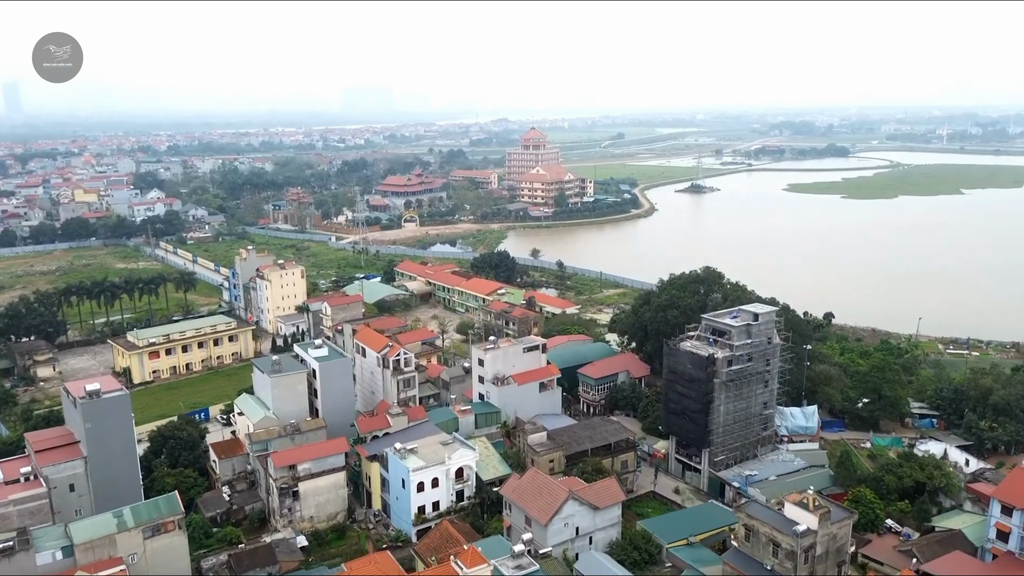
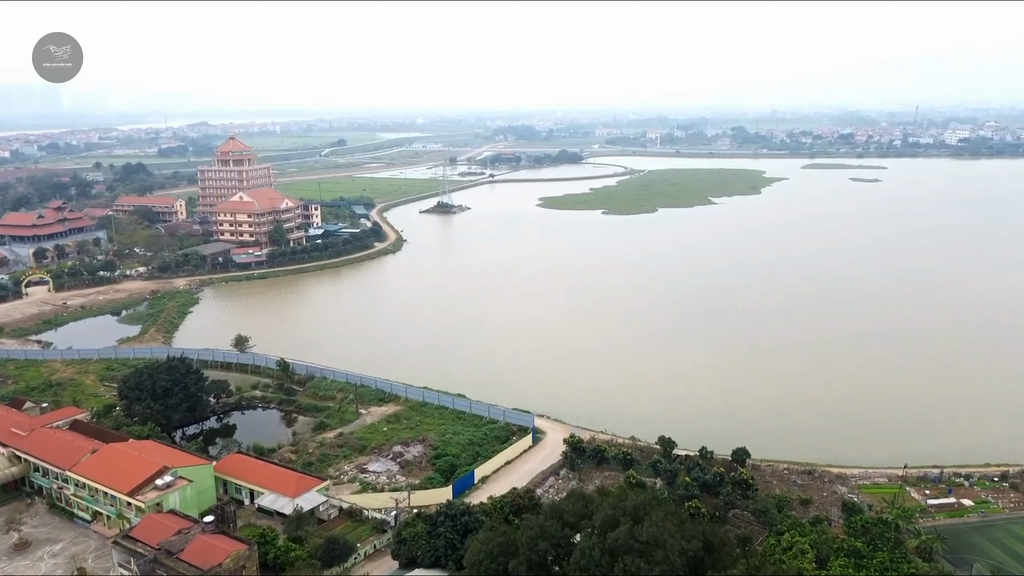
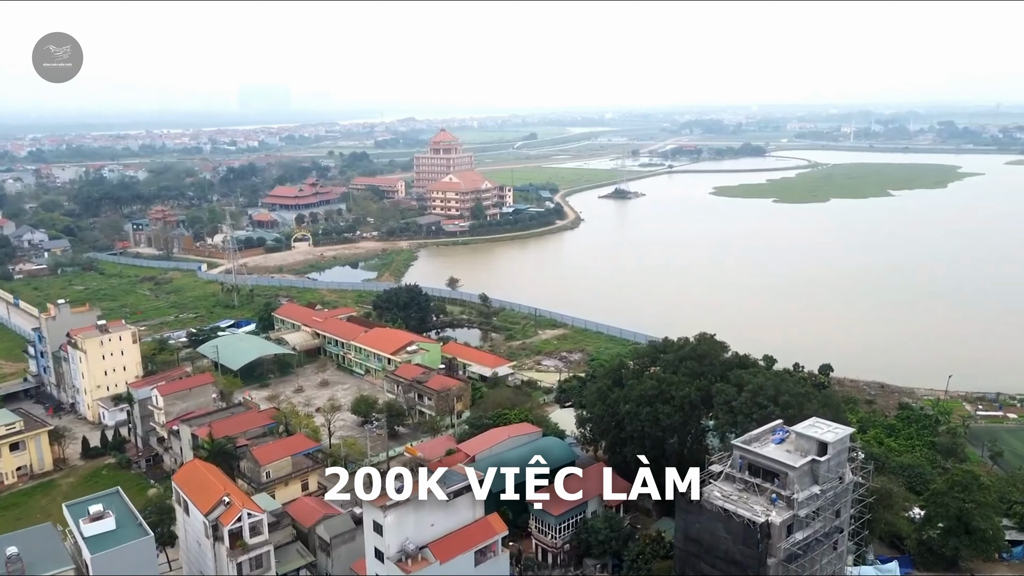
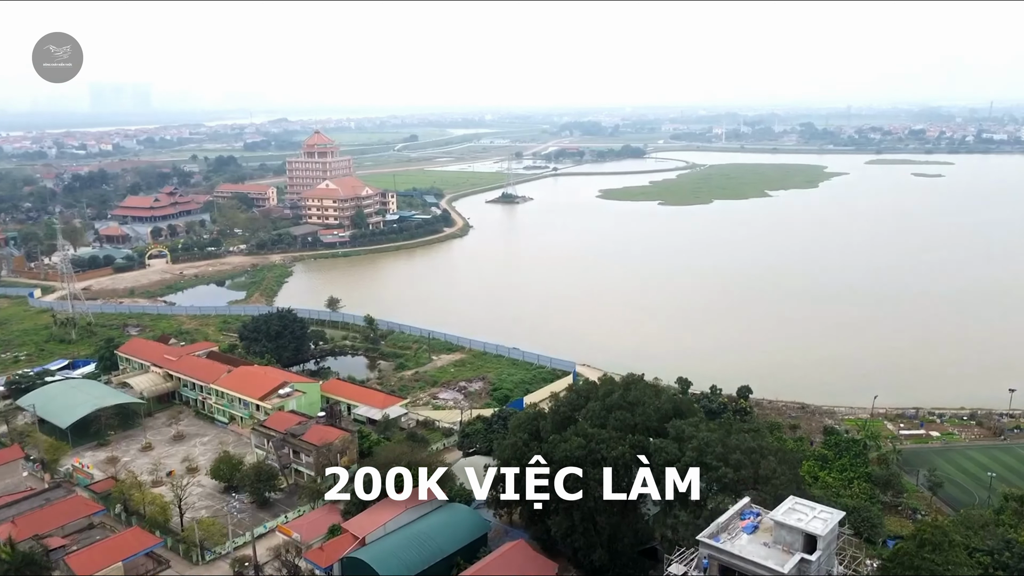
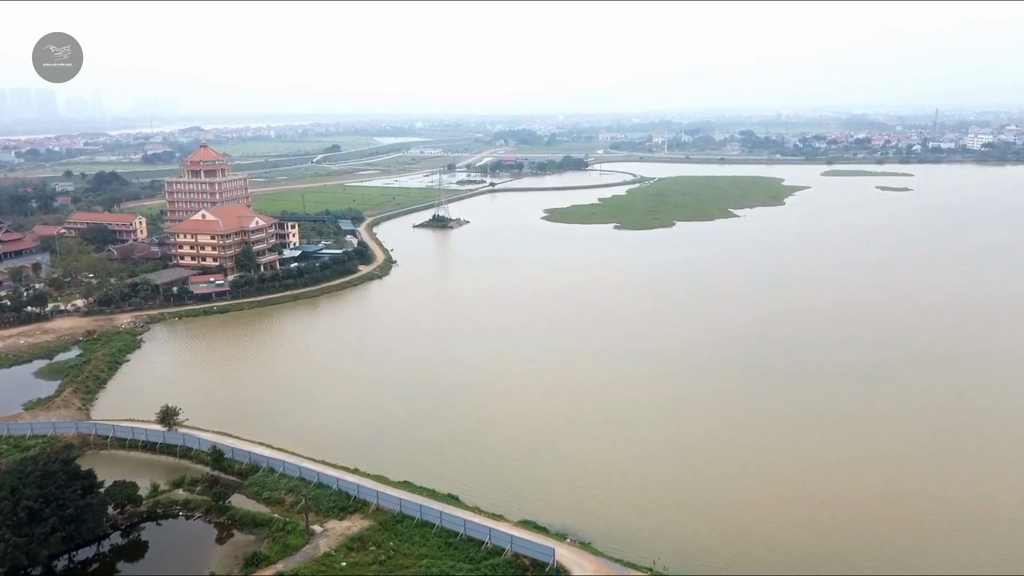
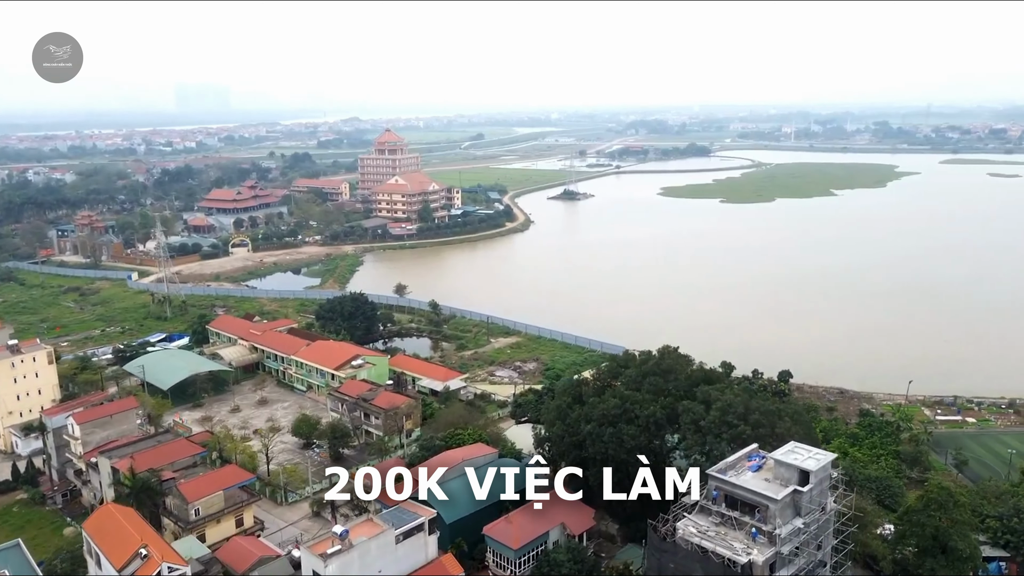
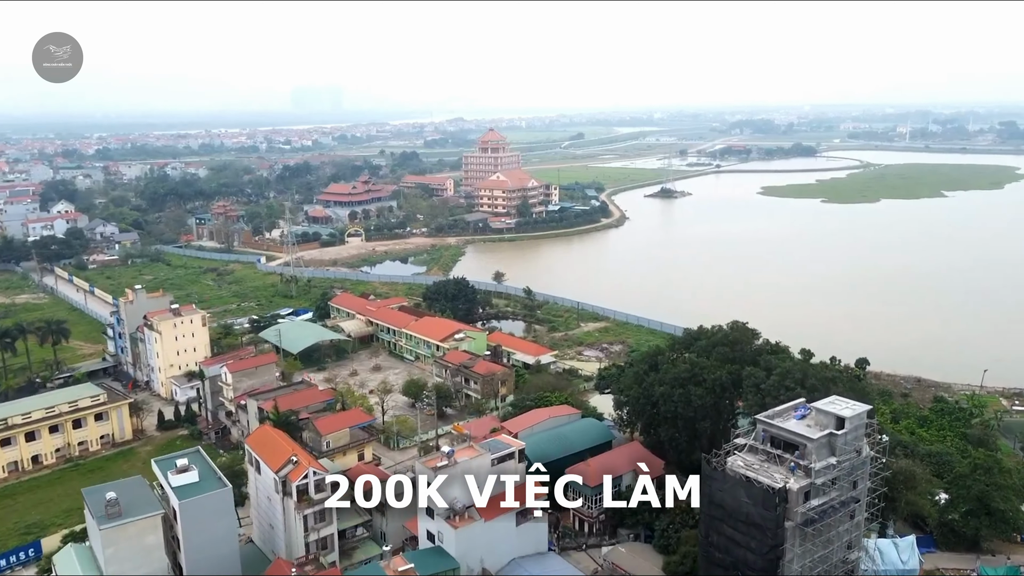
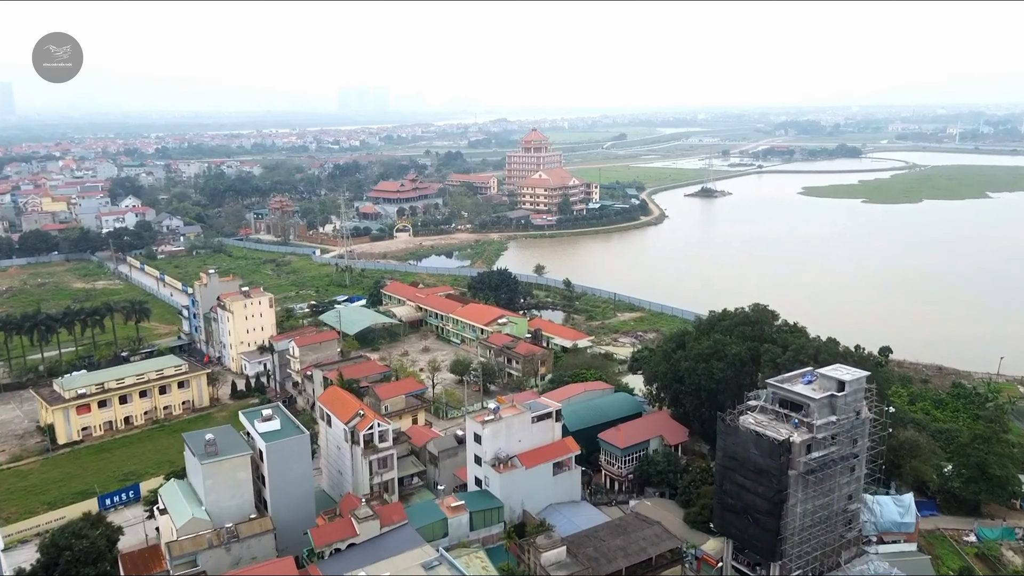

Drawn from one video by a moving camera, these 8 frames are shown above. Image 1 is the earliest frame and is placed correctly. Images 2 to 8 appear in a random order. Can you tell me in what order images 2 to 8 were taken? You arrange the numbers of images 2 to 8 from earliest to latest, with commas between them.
8, 7, 3, 6, 4, 2, 5
